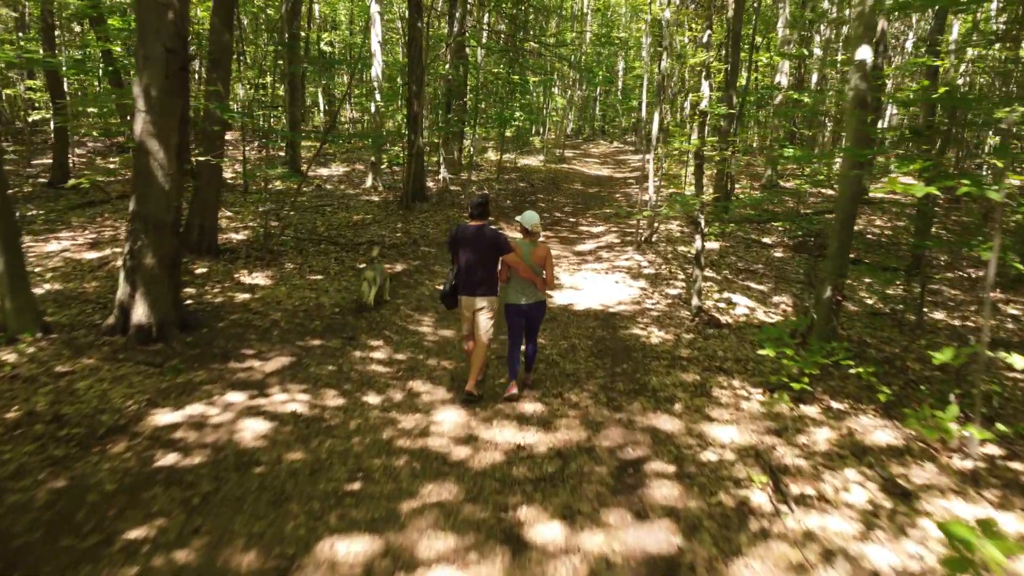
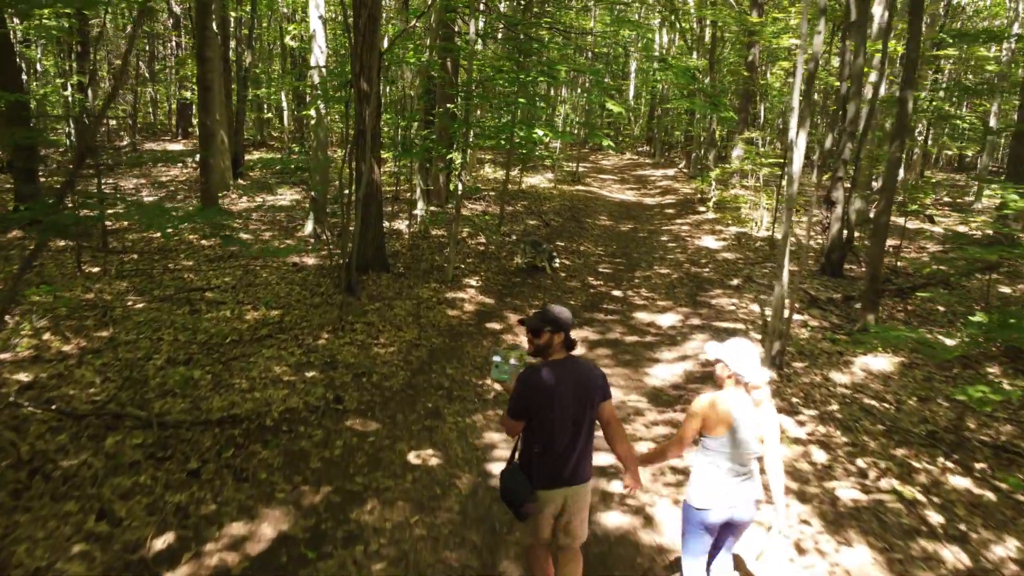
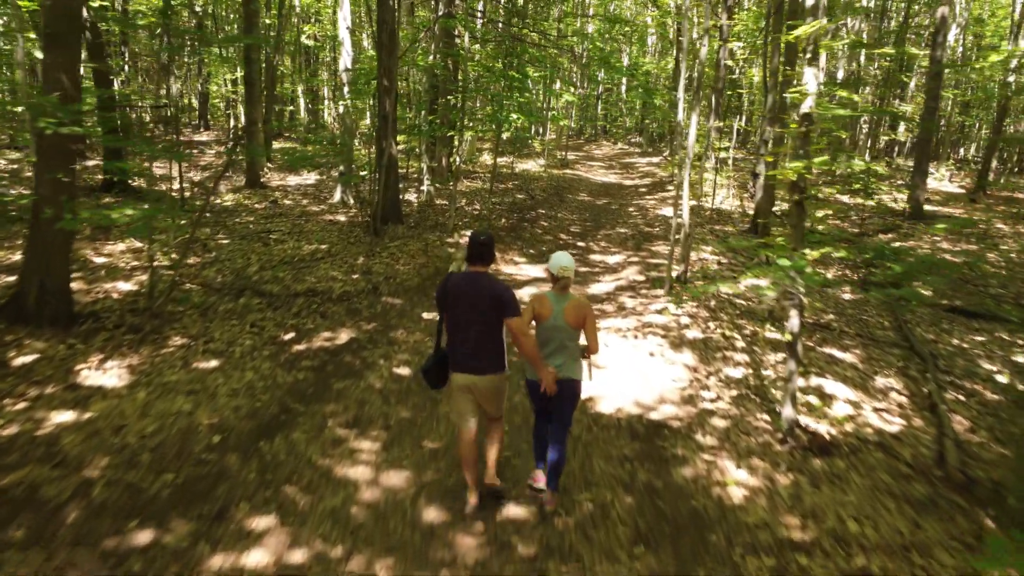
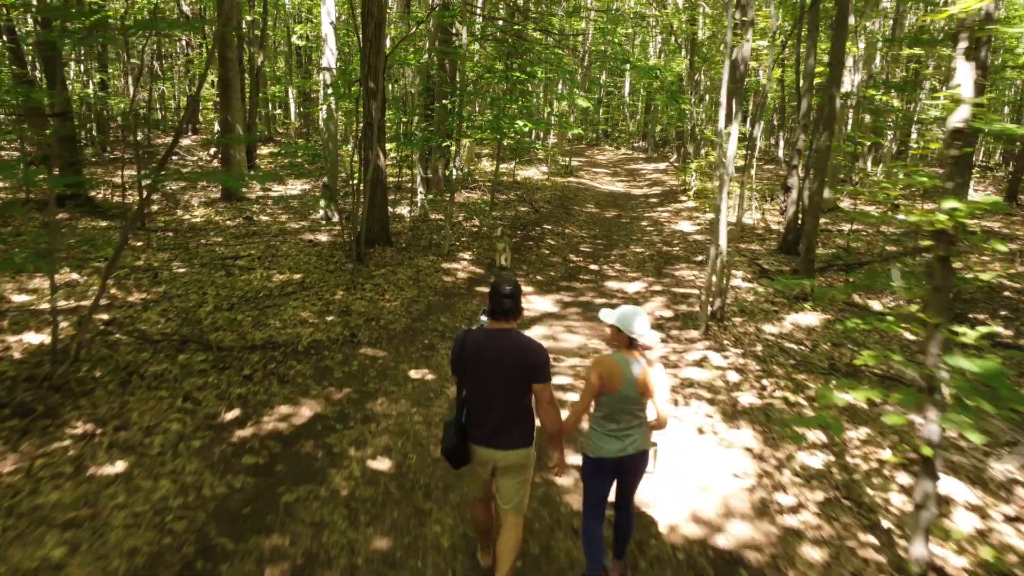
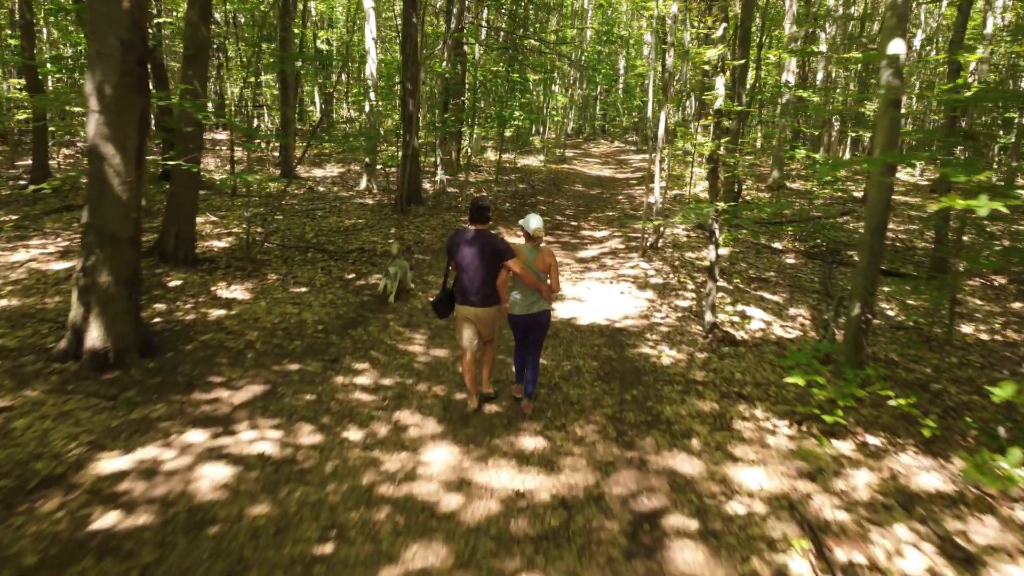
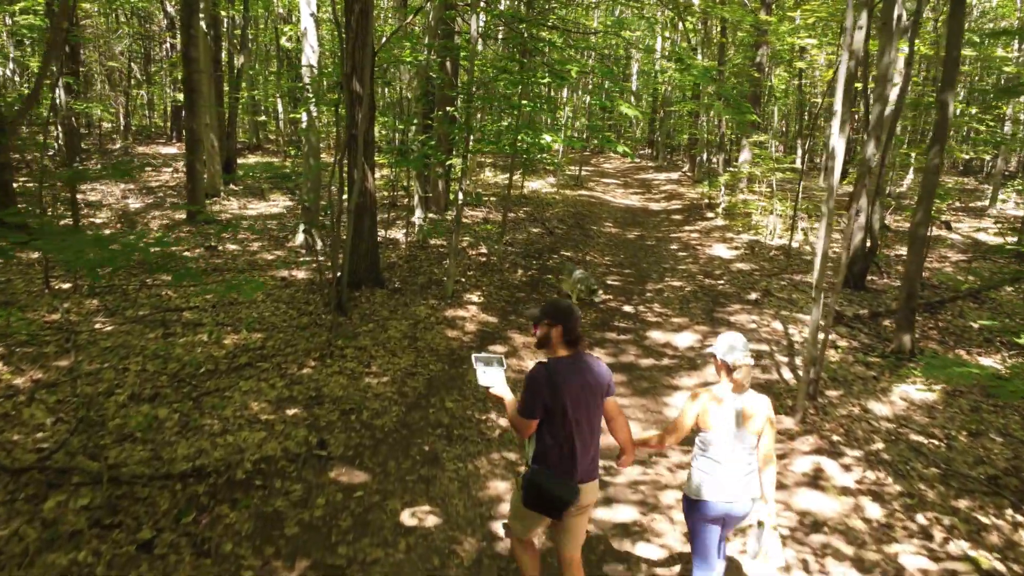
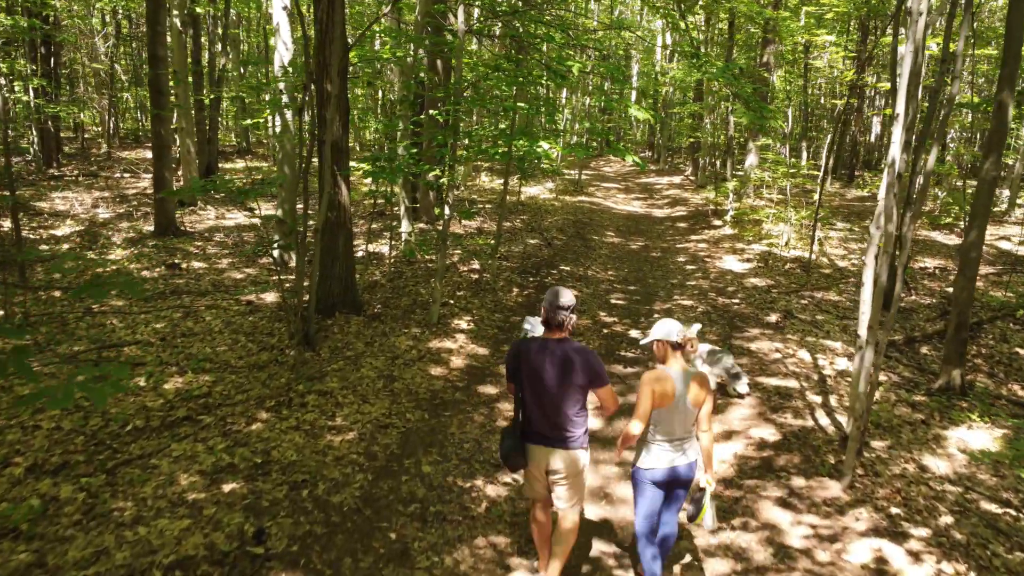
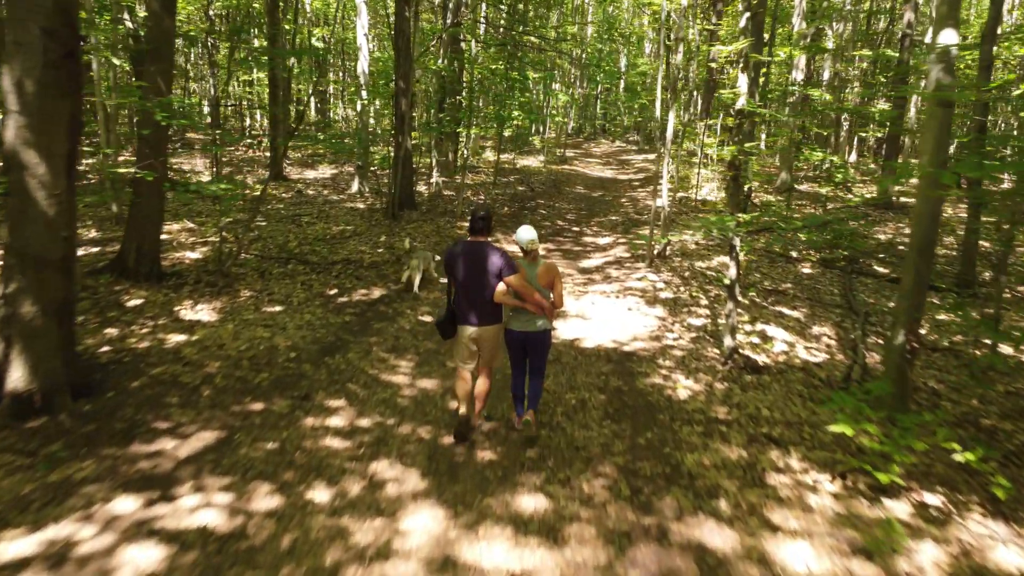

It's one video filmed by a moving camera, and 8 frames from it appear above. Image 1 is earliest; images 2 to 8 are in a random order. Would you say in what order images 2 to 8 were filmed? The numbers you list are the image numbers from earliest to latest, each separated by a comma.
5, 8, 3, 4, 2, 6, 7
